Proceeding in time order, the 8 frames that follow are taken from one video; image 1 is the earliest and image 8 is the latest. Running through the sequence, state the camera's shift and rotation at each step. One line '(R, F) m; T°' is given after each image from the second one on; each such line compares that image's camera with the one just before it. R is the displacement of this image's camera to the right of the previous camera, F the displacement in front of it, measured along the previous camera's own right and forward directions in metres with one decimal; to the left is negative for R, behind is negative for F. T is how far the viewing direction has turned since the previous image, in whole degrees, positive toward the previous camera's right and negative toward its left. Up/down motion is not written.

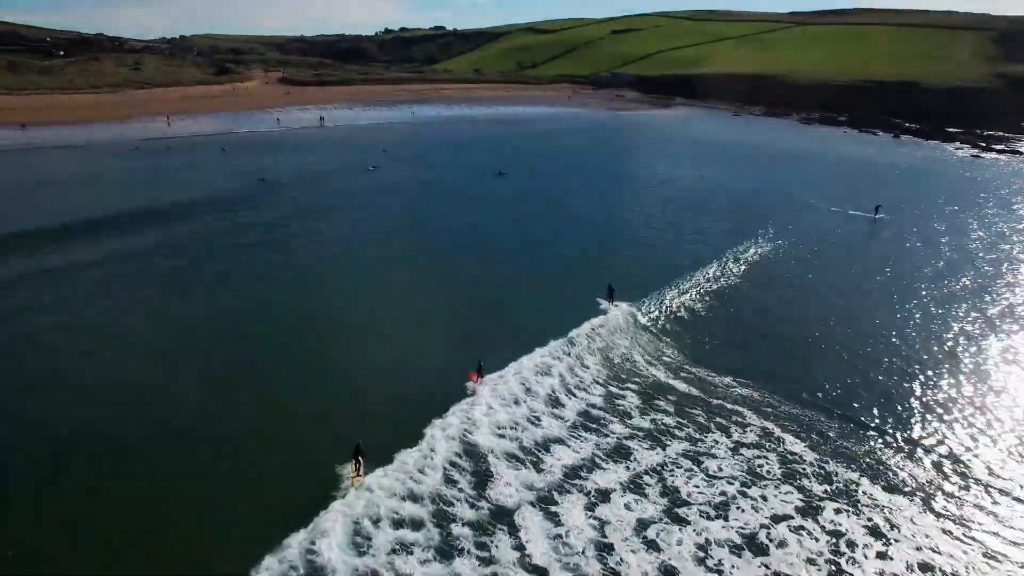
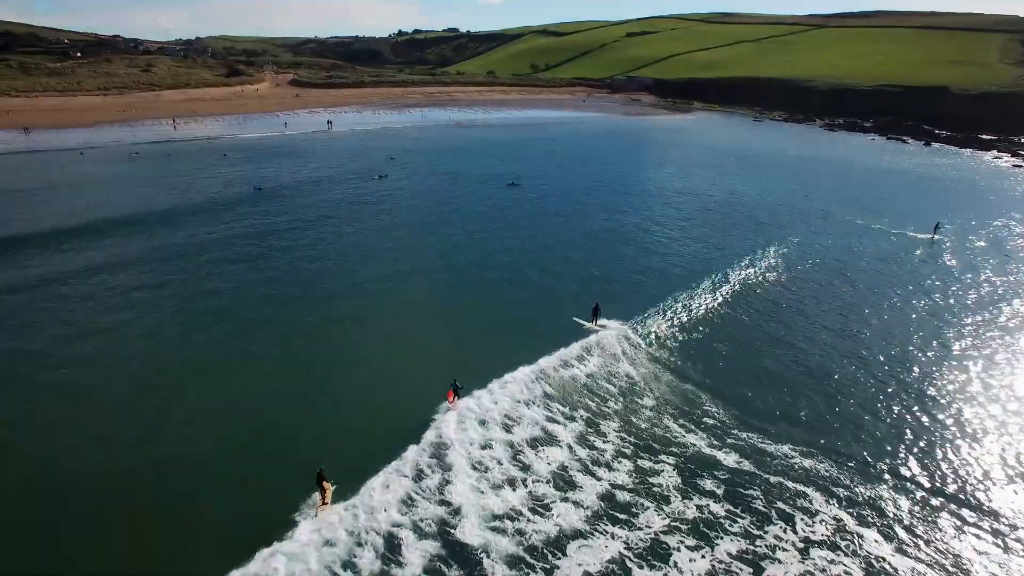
(0.0, +2.1) m; -1°
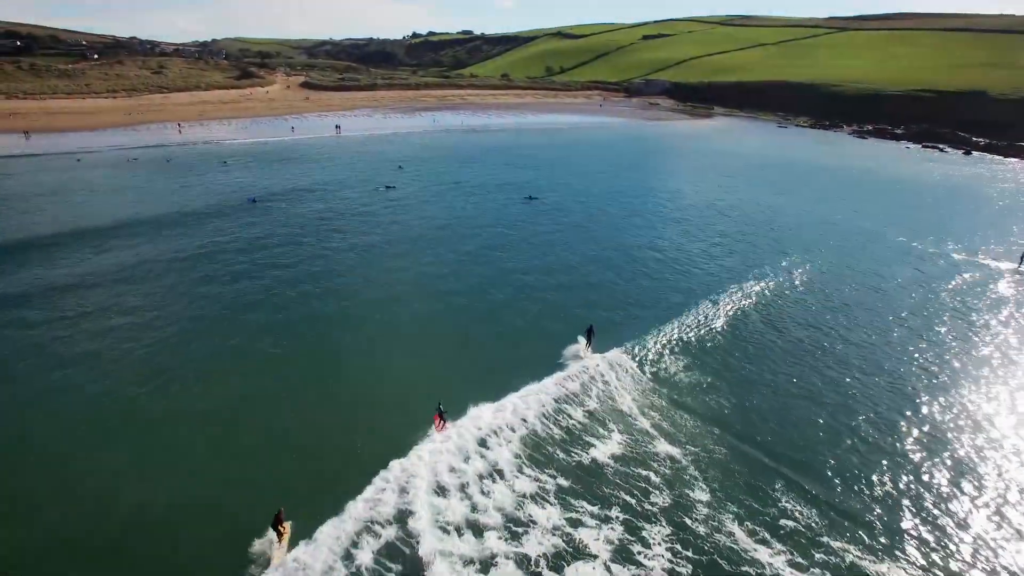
(-0.2, +2.4) m; -1°
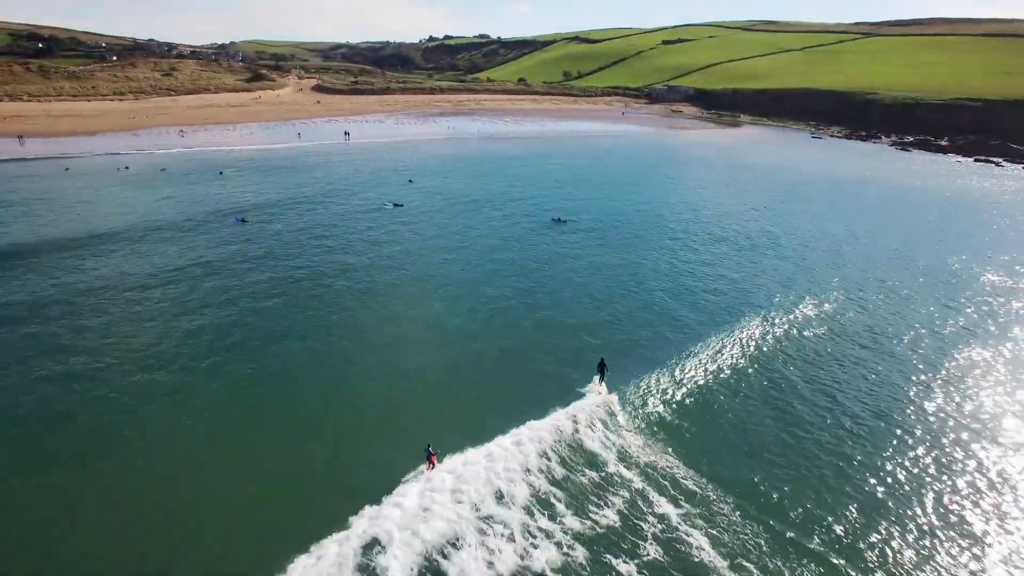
(-0.4, +3.5) m; -1°
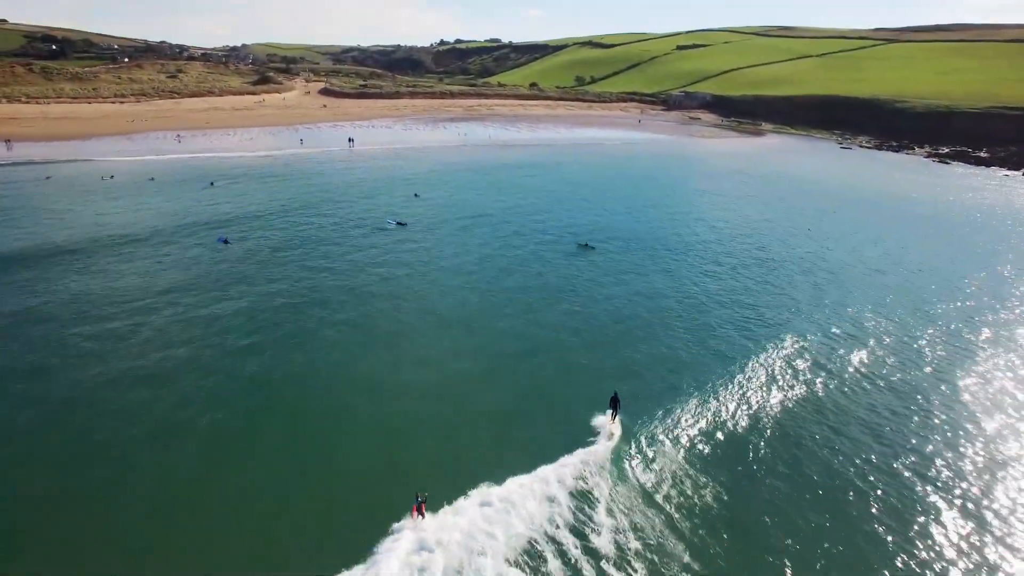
(-0.3, +3.1) m; -1°
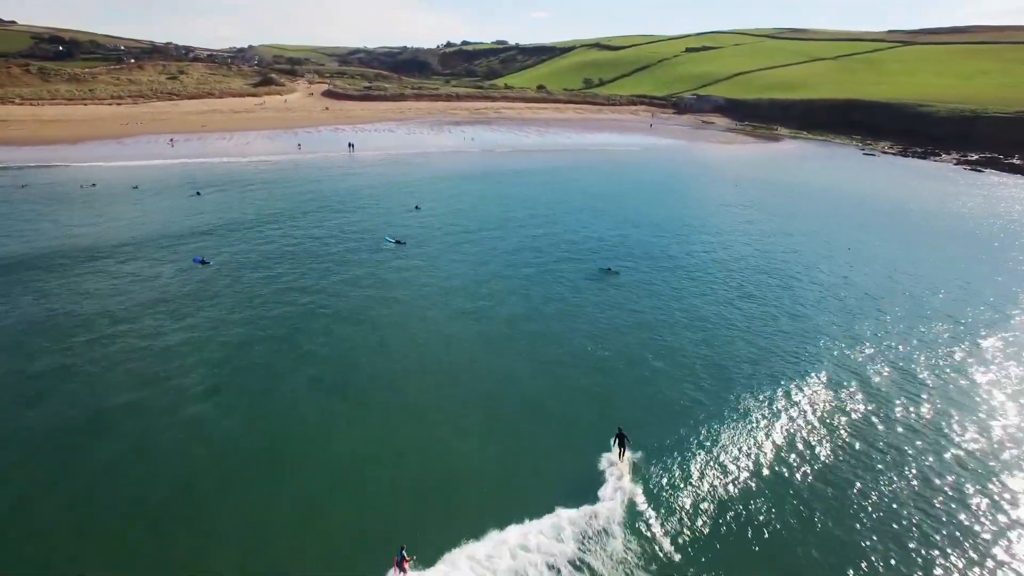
(-0.2, +2.6) m; 0°
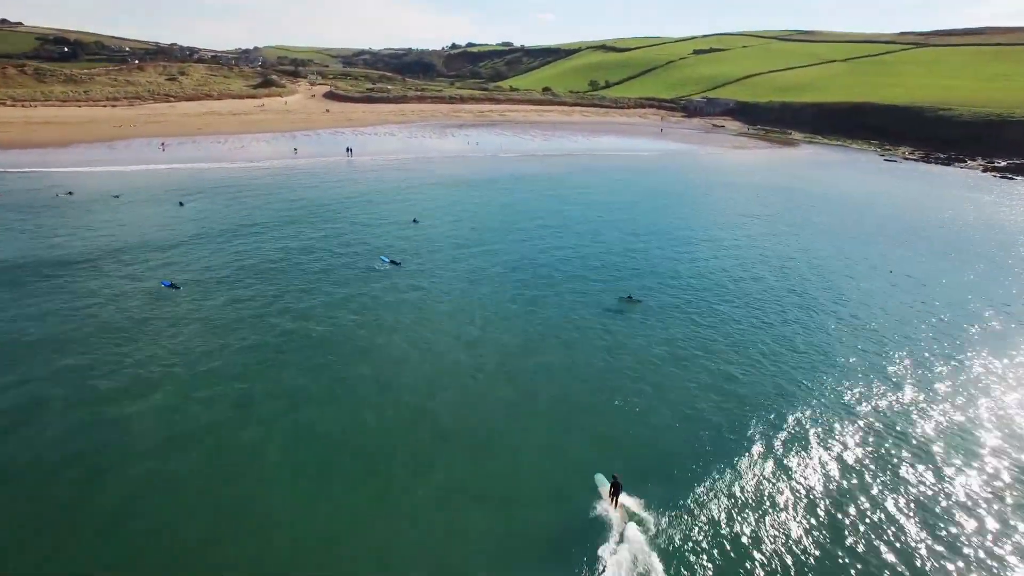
(-0.1, +2.3) m; 0°
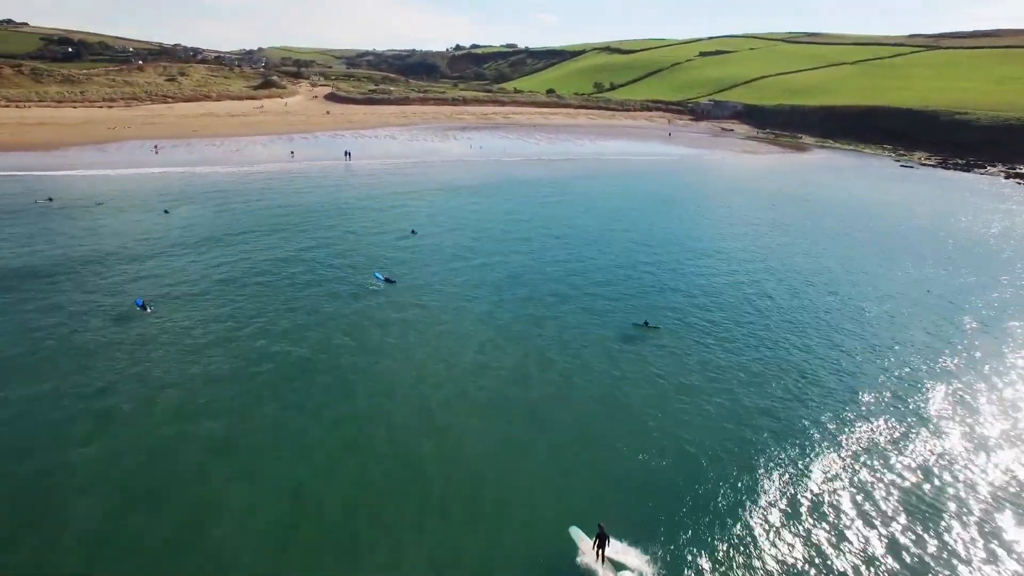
(-0.1, +1.7) m; 0°
